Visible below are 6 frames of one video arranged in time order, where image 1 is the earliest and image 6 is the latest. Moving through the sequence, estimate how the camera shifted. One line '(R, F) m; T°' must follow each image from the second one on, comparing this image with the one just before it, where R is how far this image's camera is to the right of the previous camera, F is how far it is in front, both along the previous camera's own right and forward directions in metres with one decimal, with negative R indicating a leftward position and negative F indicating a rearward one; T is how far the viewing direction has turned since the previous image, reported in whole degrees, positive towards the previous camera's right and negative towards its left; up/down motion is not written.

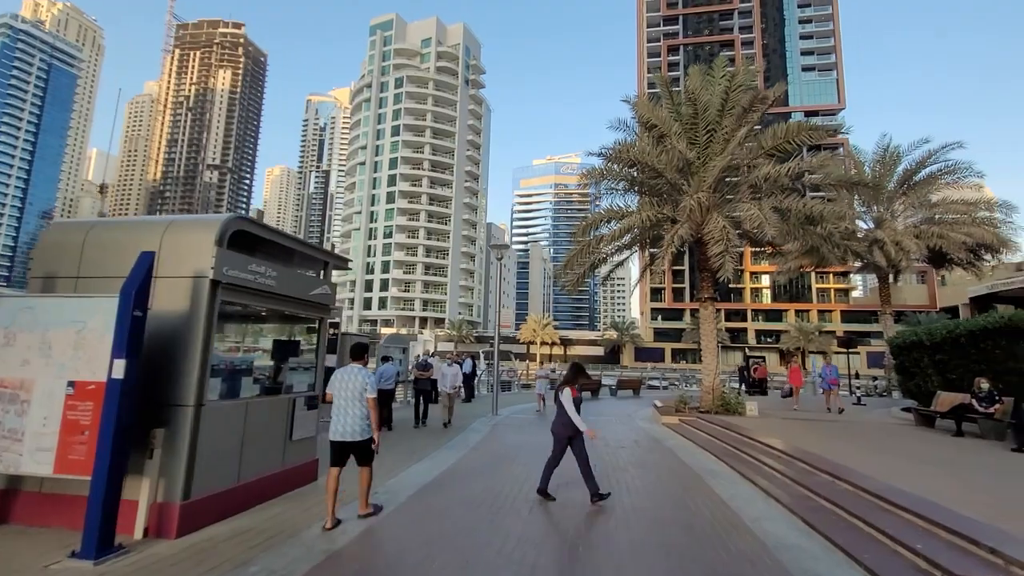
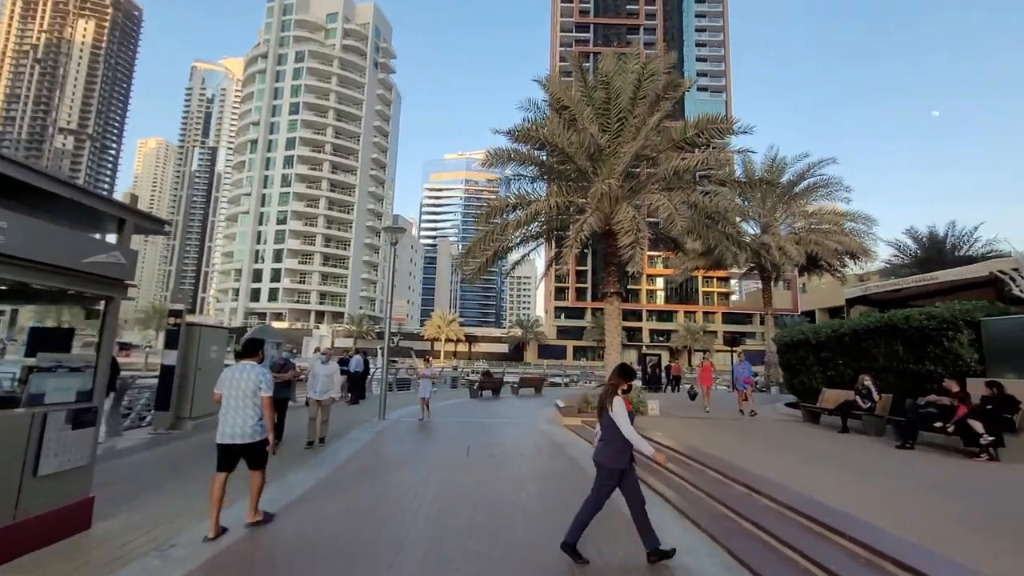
(+0.3, +1.3) m; +11°
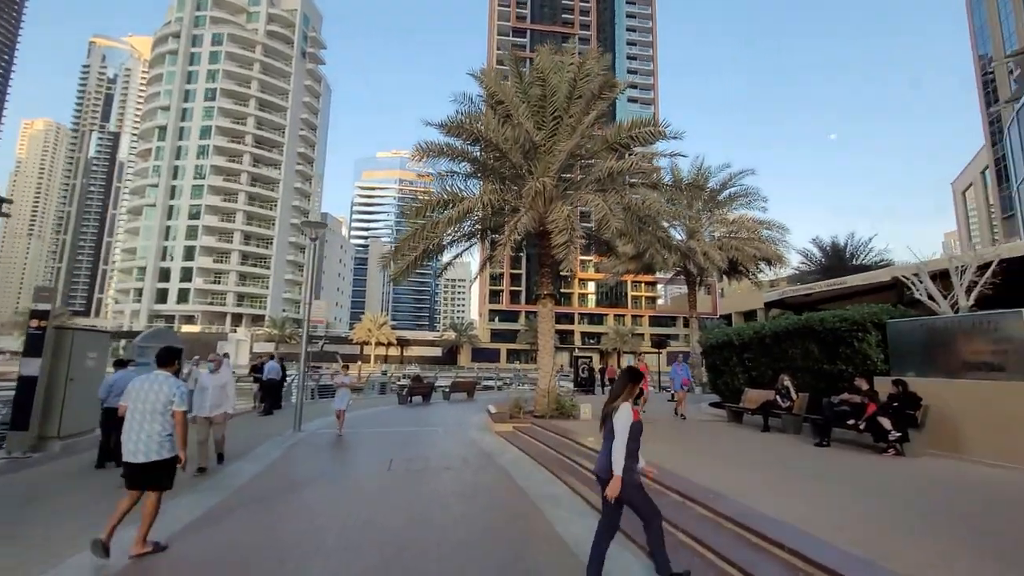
(+0.1, +0.5) m; +8°
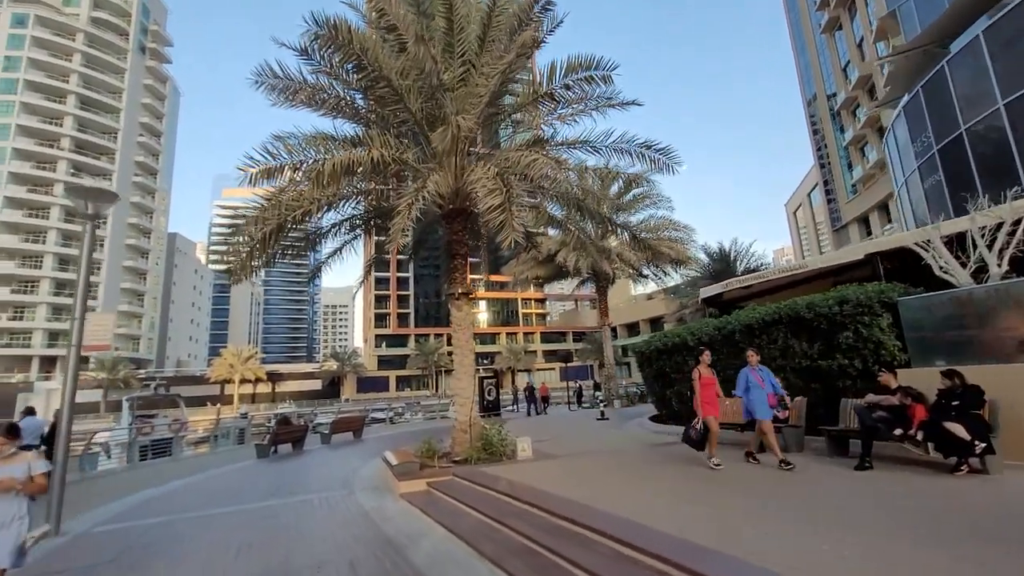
(-0.3, +3.2) m; +13°
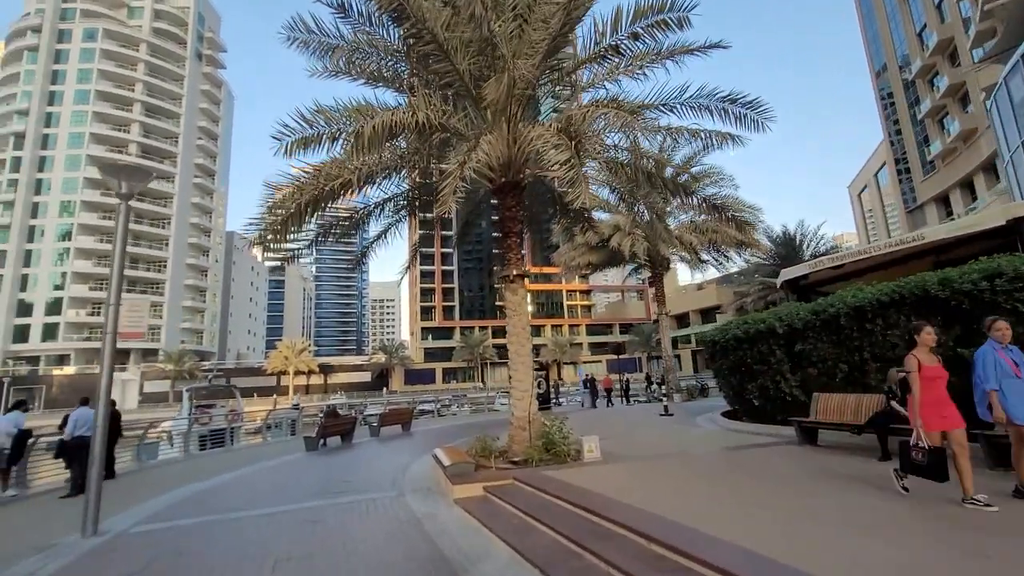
(-0.3, +1.0) m; -5°
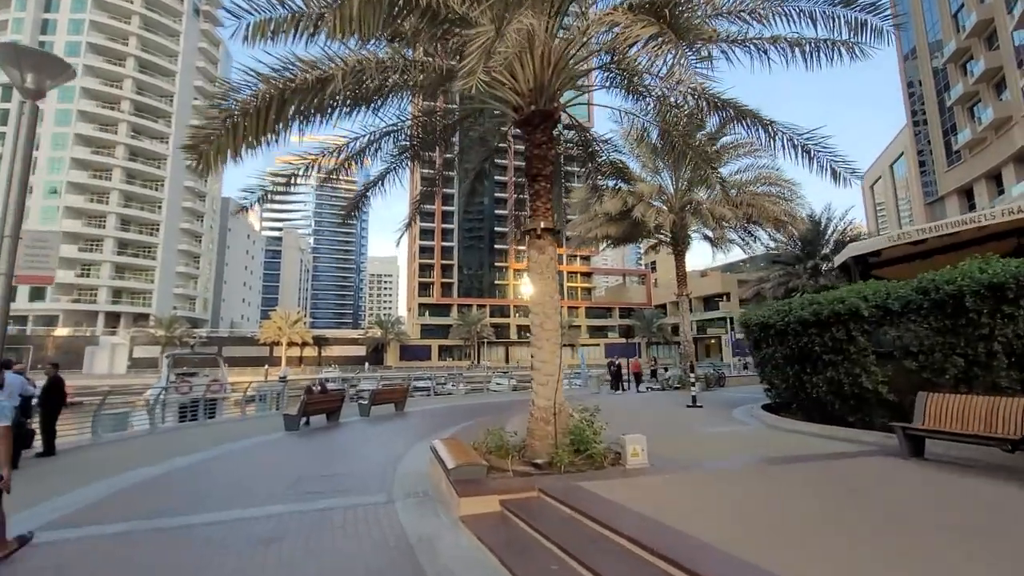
(-0.4, +1.7) m; 0°
